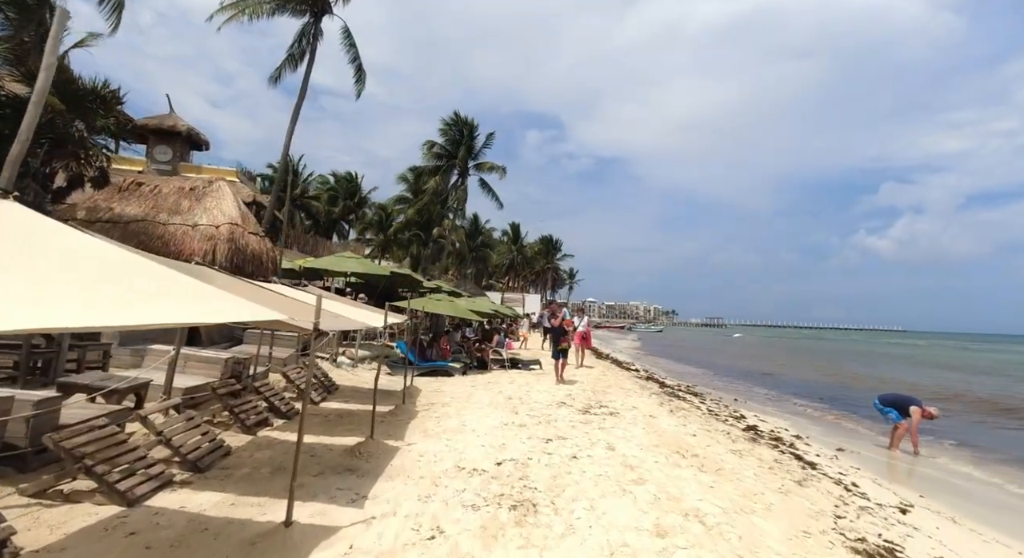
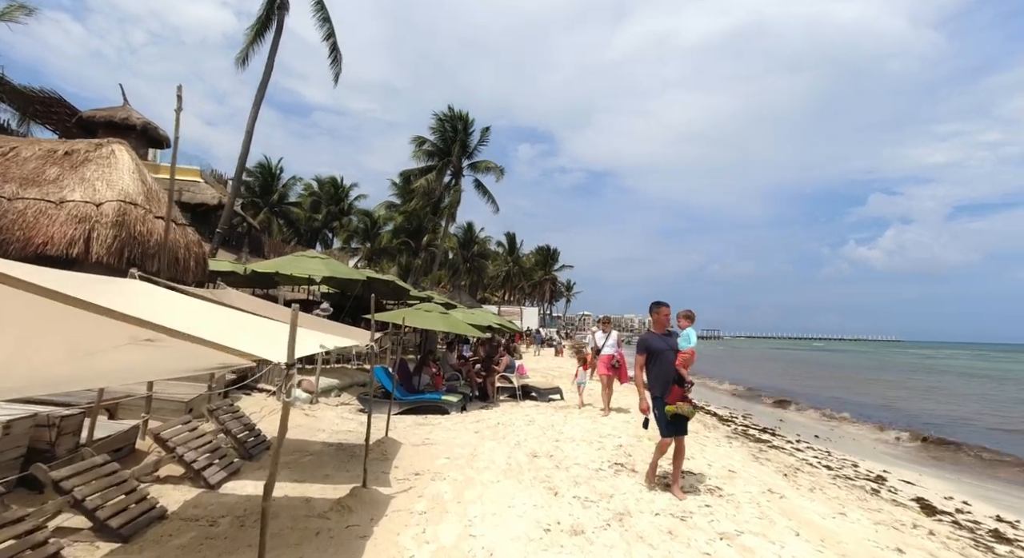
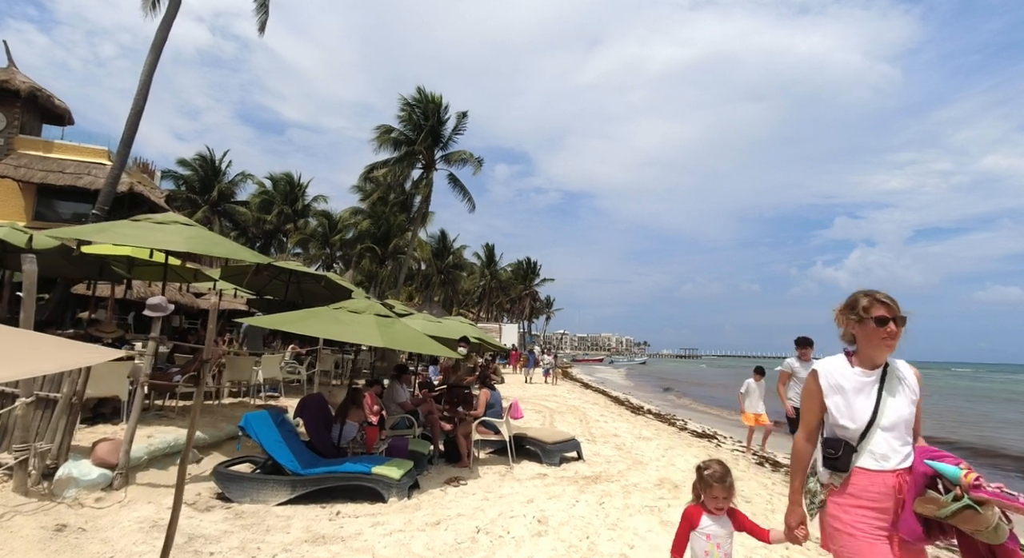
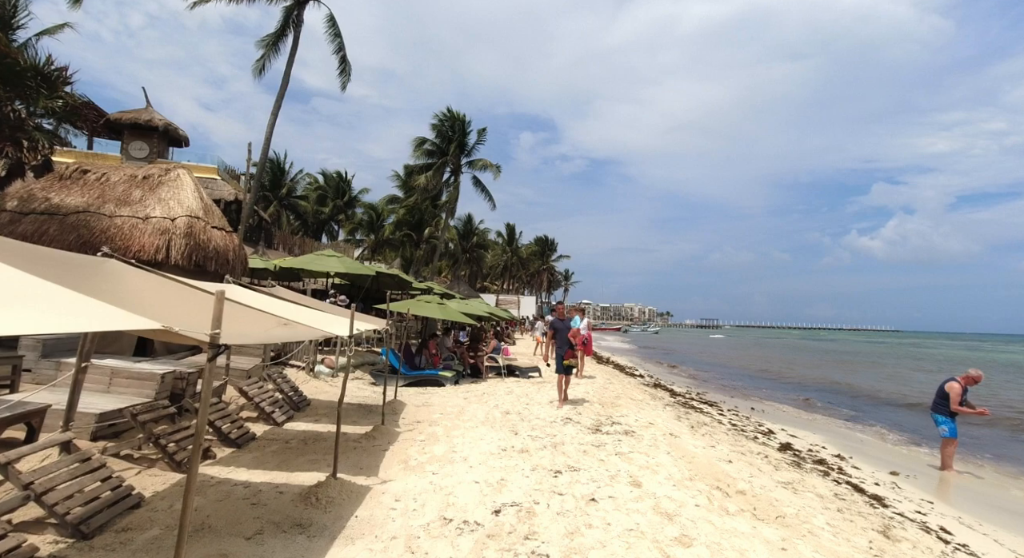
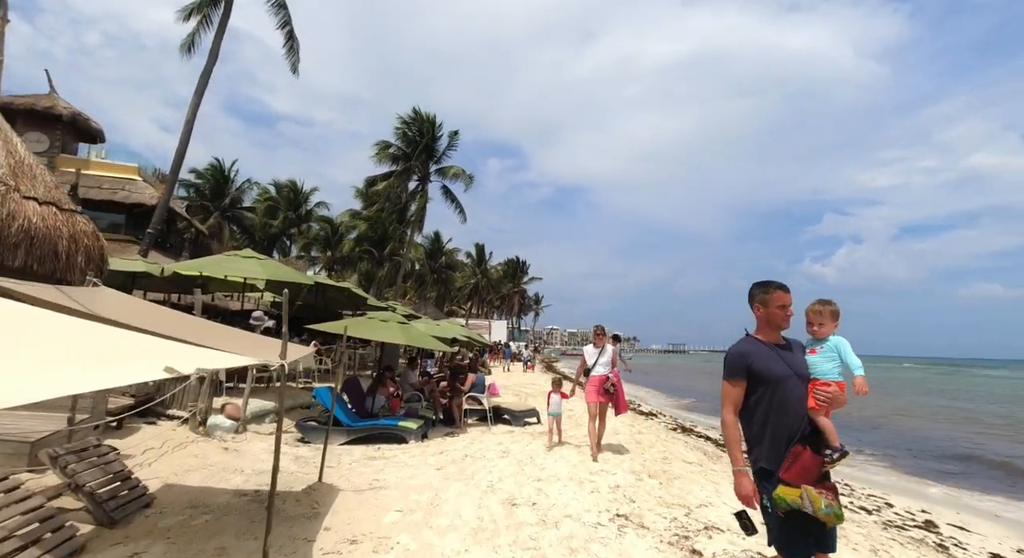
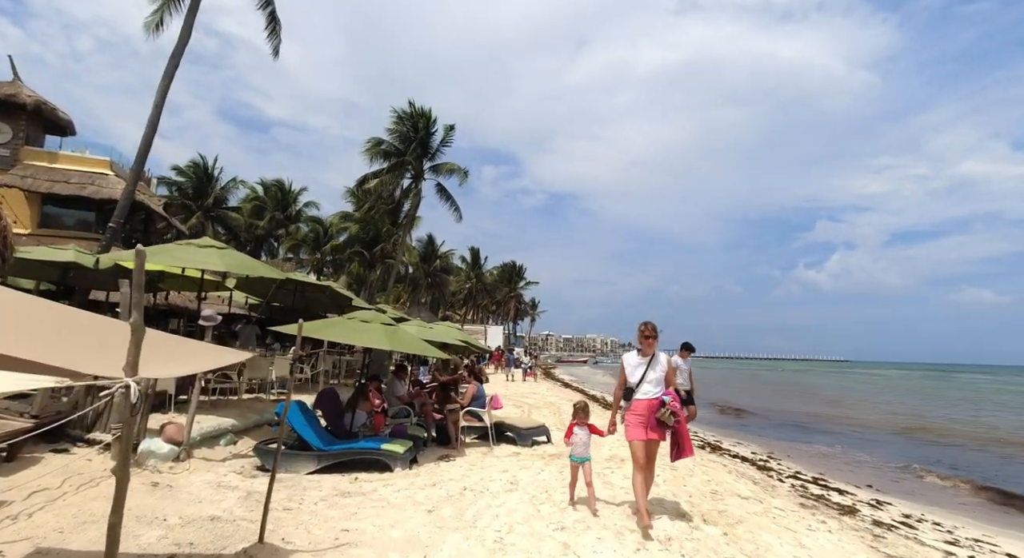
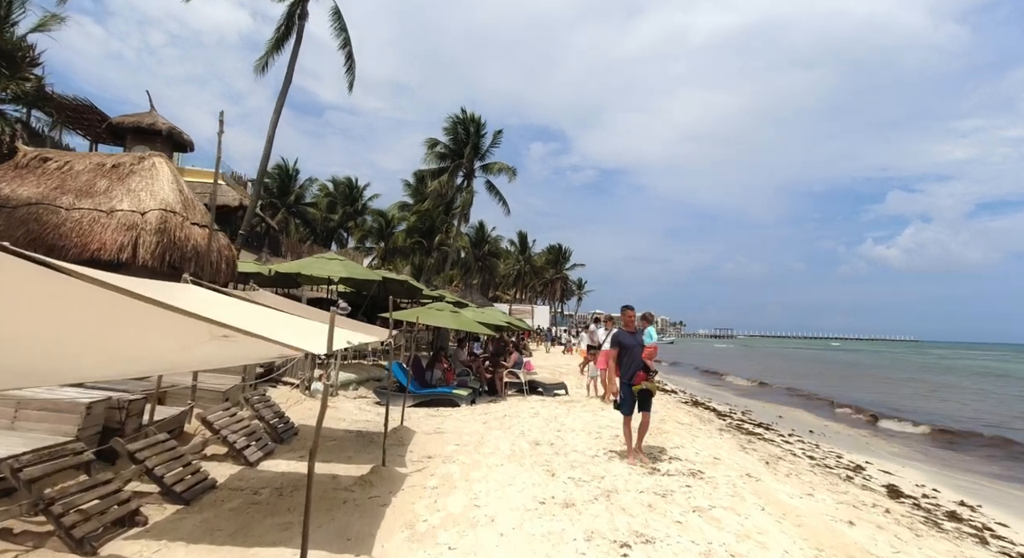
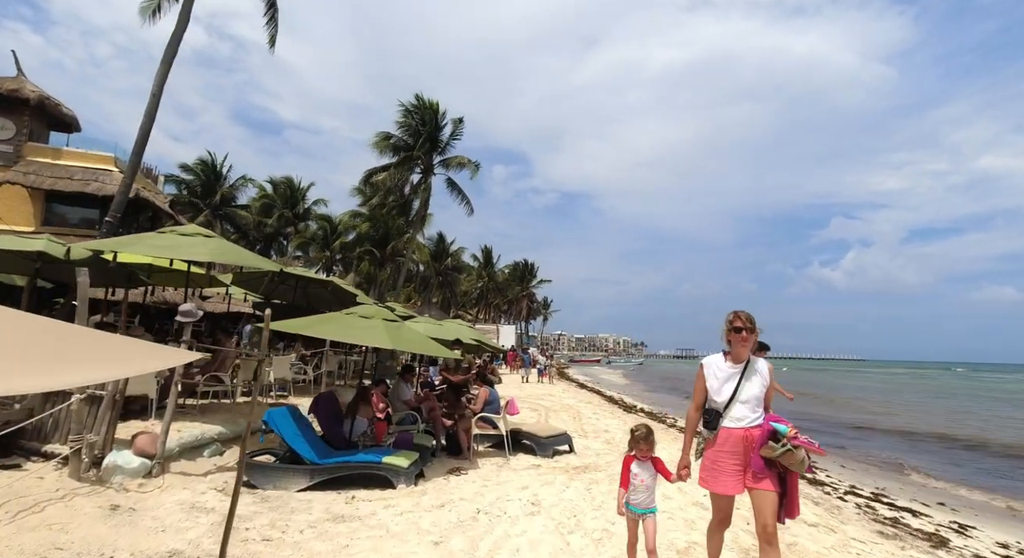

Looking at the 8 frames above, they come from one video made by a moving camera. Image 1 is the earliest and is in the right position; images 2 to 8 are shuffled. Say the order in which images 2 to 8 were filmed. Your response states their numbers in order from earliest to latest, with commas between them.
4, 7, 2, 5, 6, 8, 3
